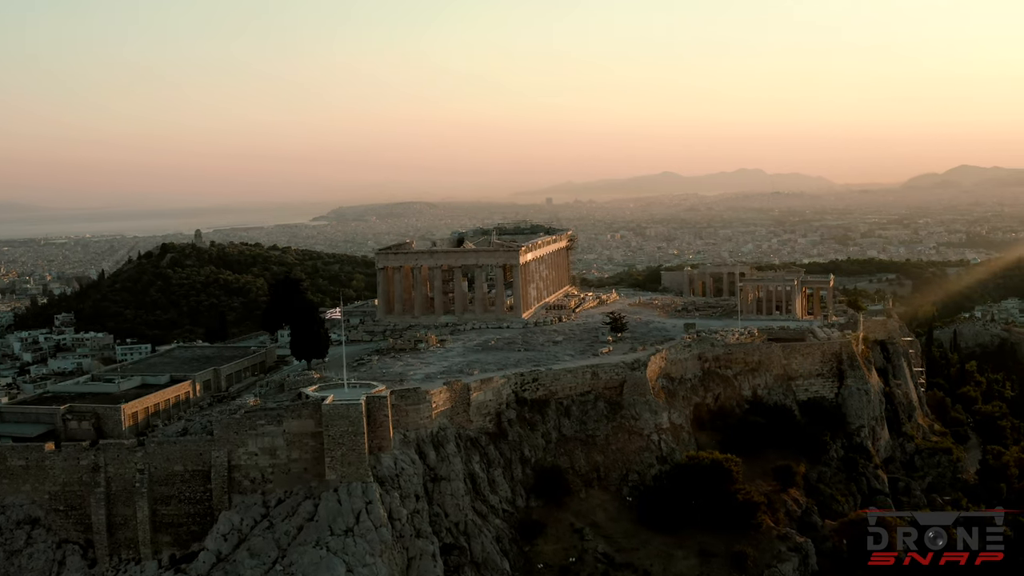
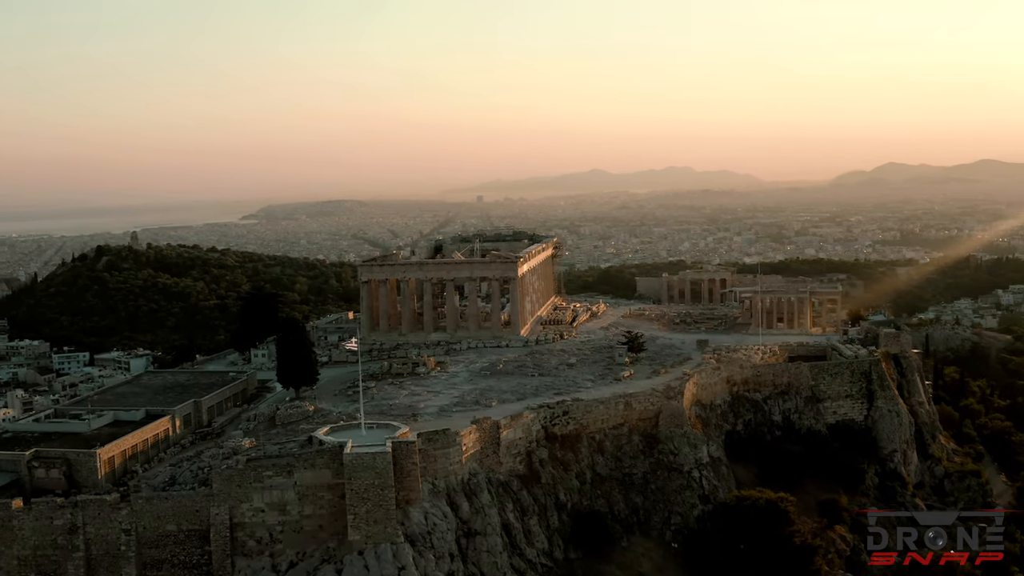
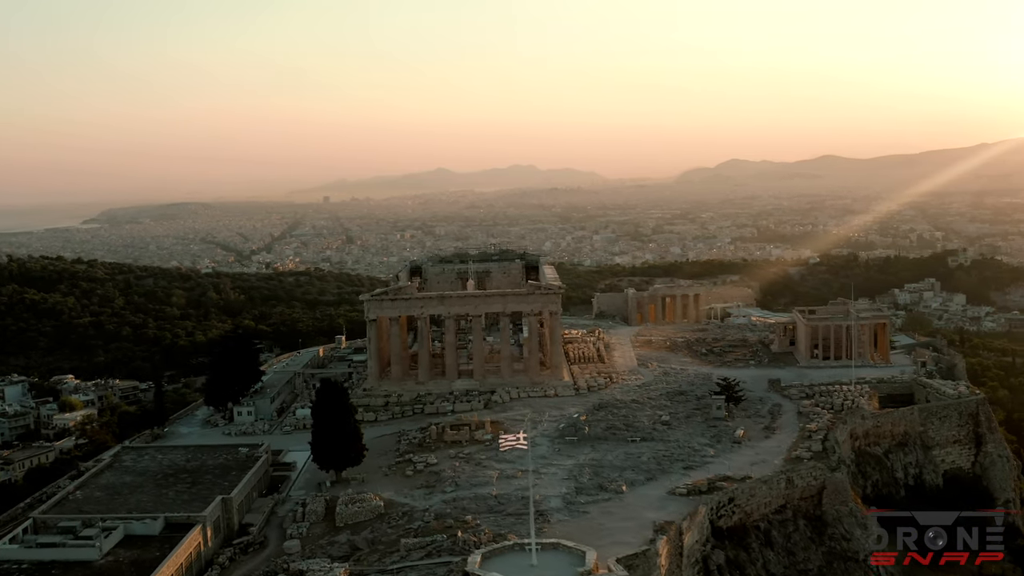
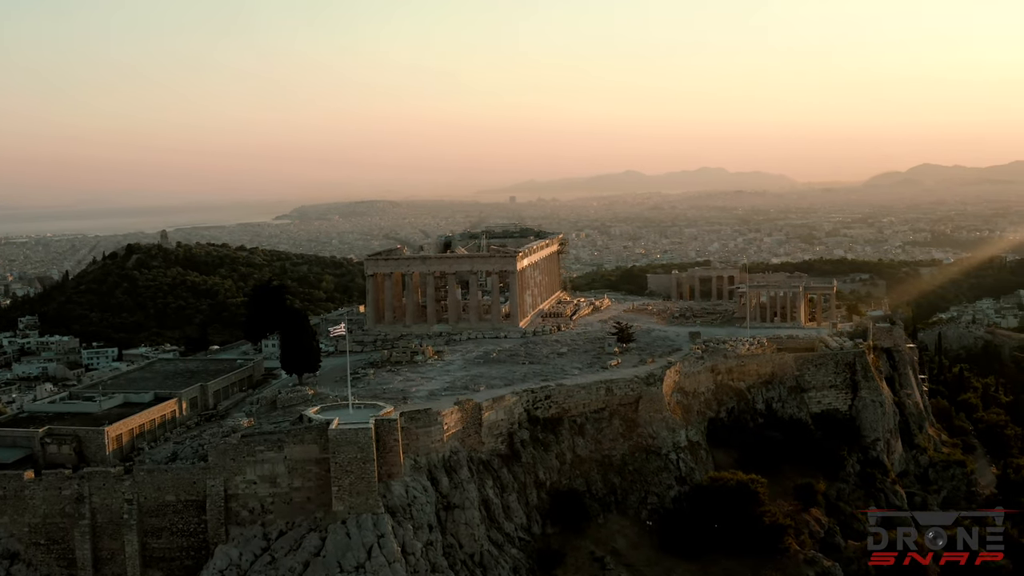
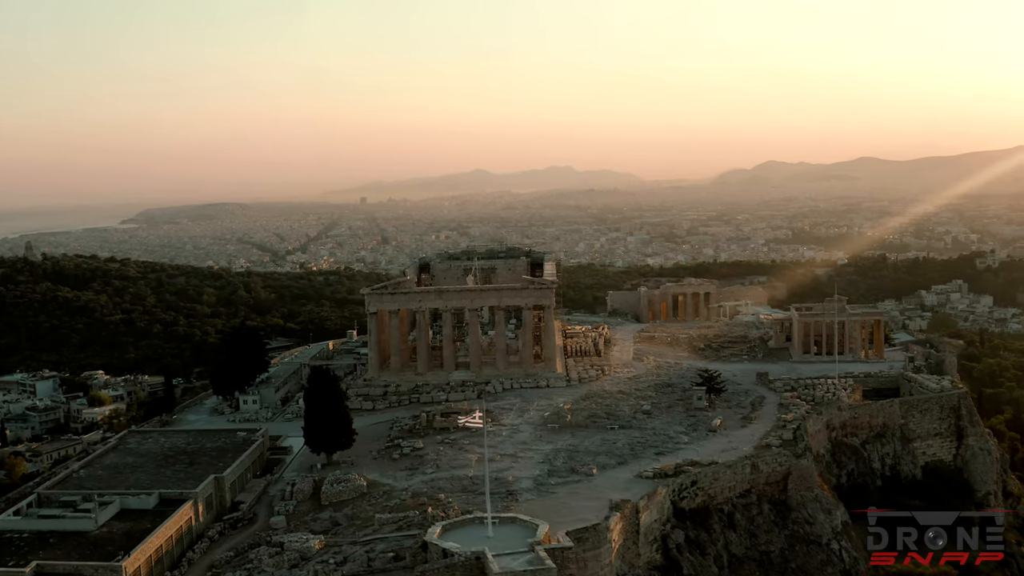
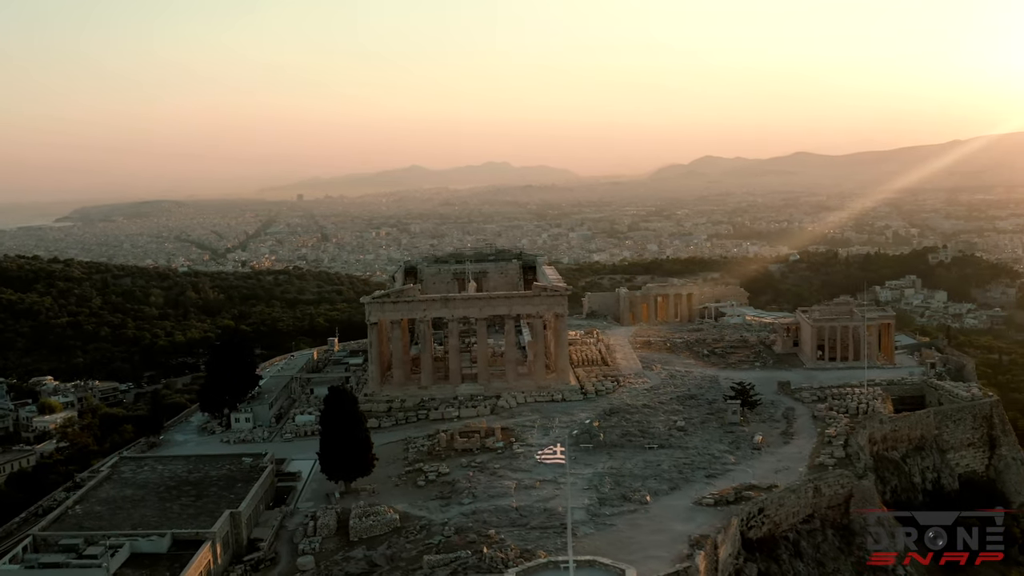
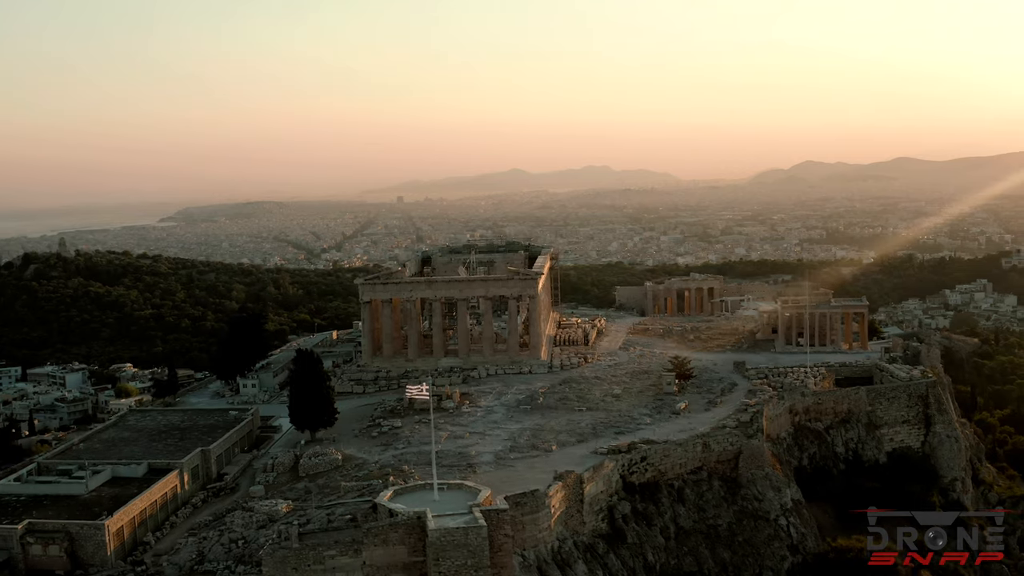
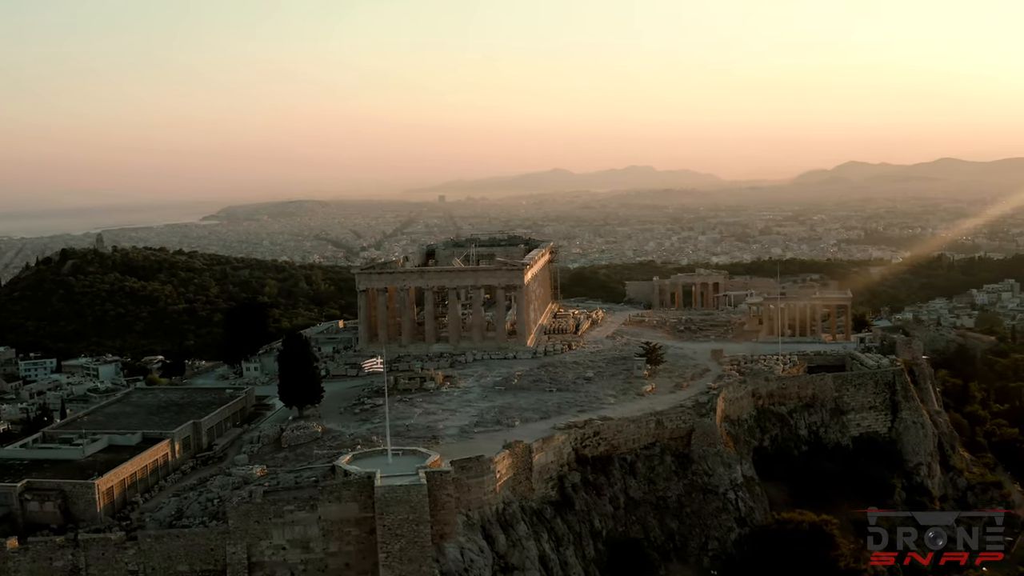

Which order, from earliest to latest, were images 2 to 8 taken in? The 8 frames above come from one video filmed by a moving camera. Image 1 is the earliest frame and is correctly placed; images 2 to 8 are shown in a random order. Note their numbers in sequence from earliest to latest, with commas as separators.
4, 2, 8, 7, 5, 3, 6
